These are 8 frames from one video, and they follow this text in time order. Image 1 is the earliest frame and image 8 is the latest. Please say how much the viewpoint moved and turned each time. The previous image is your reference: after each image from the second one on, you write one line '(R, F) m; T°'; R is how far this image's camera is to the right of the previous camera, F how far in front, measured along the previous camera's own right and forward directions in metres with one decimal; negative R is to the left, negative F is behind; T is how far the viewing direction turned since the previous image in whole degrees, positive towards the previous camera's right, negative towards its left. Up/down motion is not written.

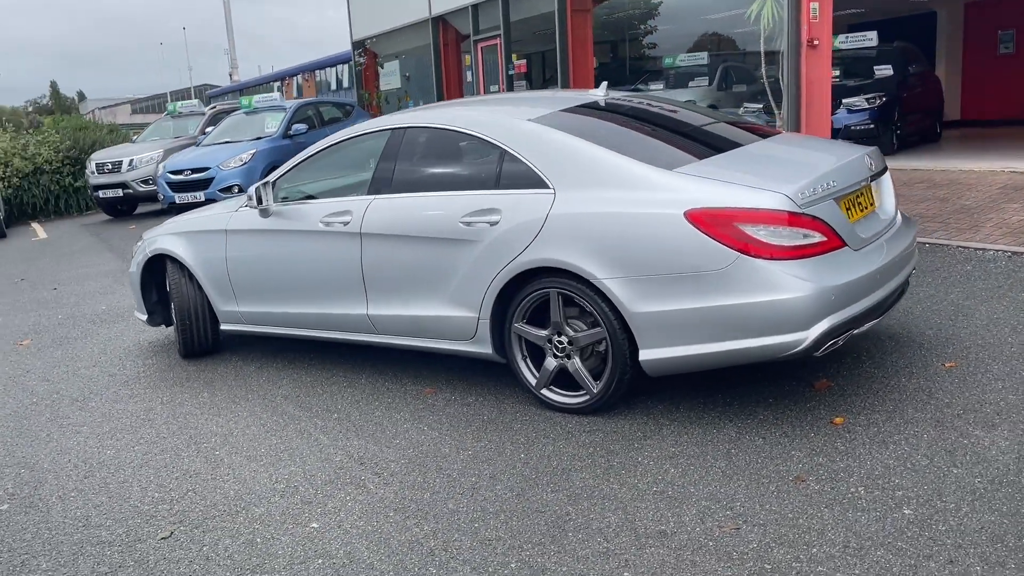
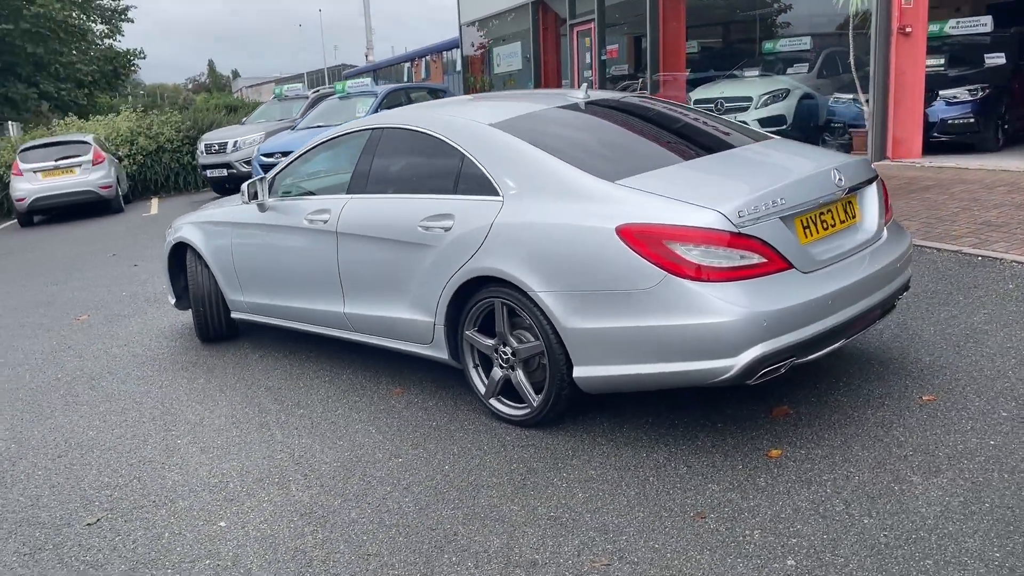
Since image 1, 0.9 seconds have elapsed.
(+0.9, +0.1) m; -8°
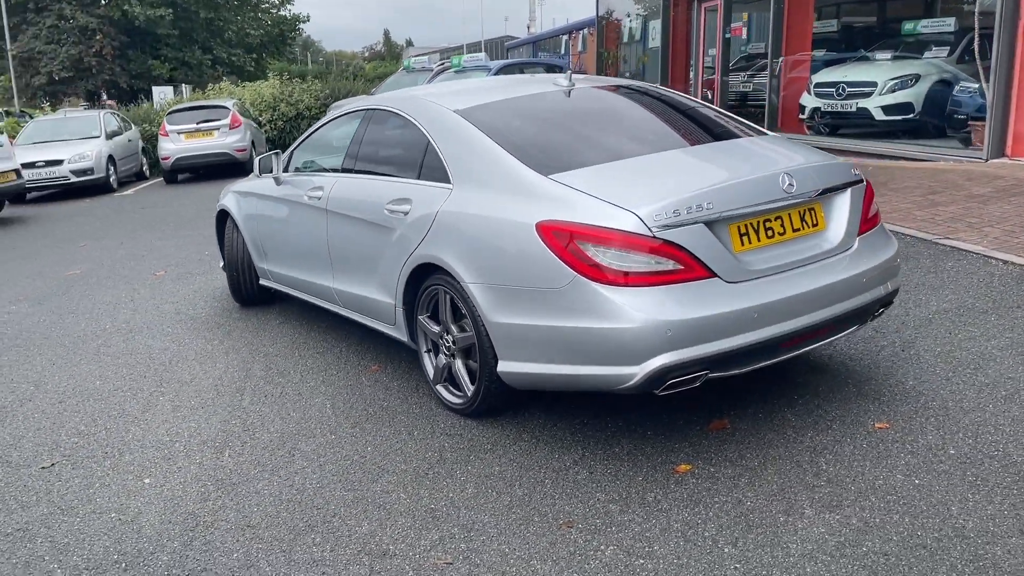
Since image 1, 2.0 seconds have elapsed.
(+1.0, +0.1) m; -10°
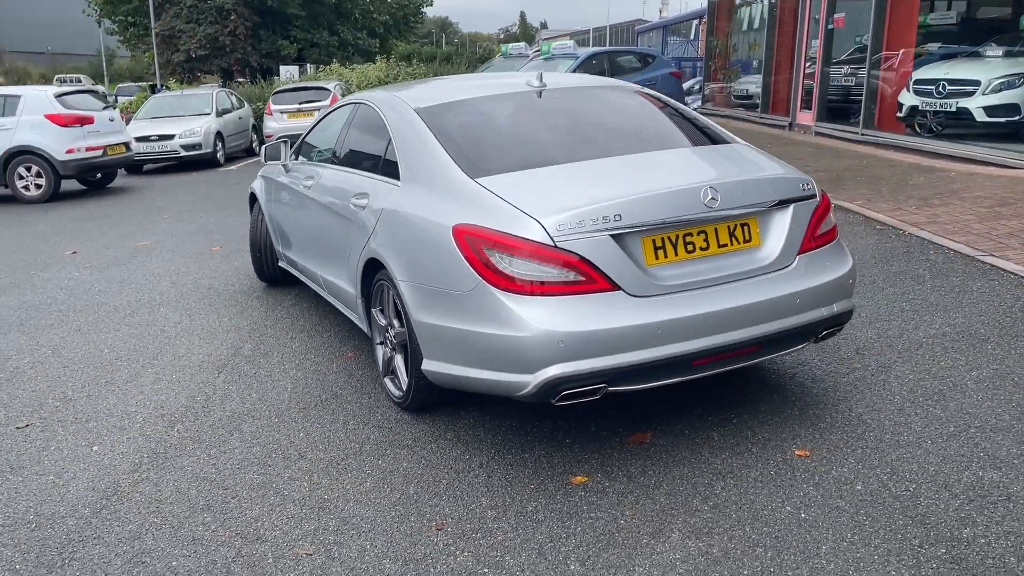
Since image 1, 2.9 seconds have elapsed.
(+0.9, 0.0) m; -8°
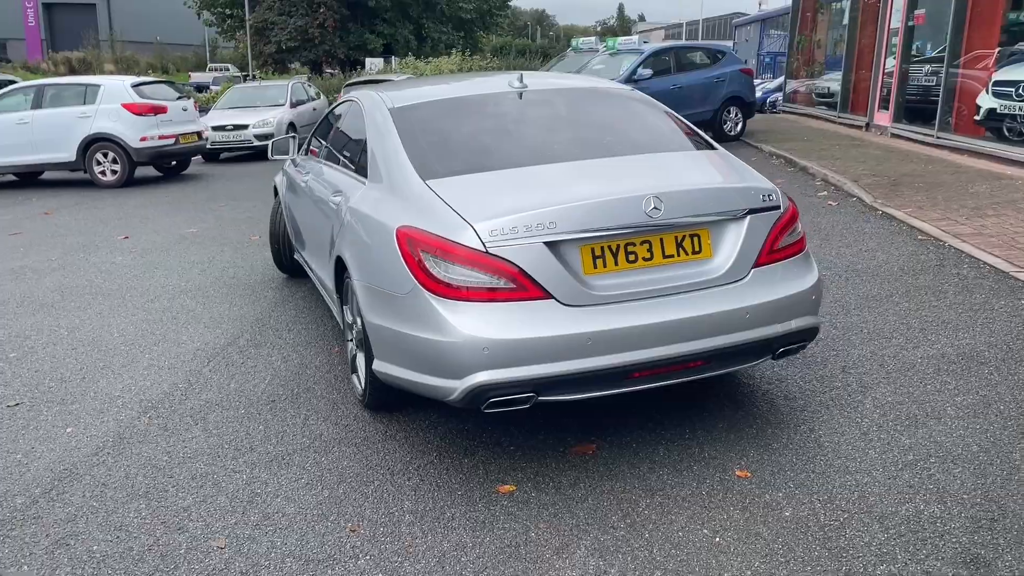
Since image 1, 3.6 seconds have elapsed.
(+0.6, +0.1) m; -6°
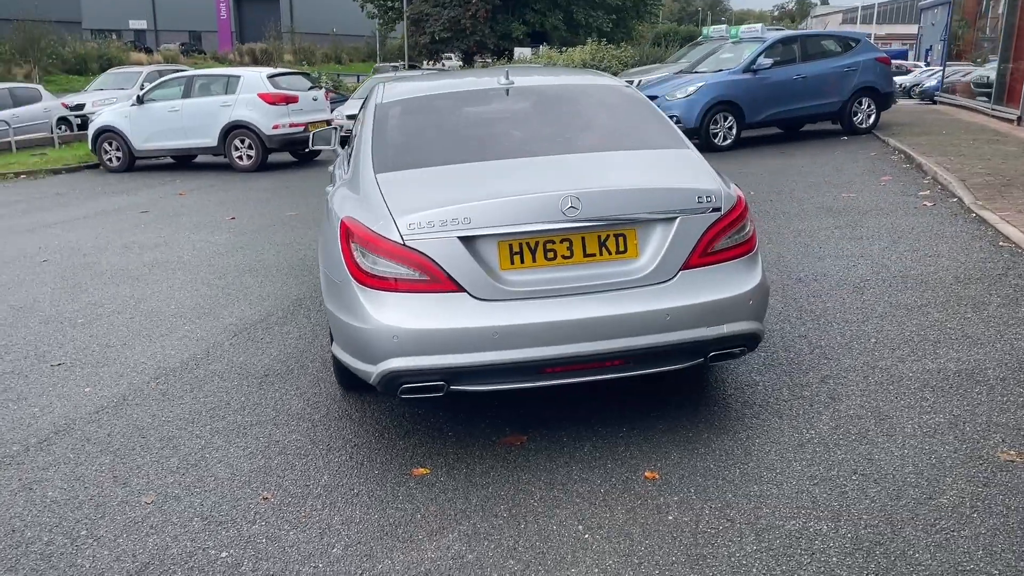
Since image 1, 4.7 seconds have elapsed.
(+1.0, 0.0) m; -10°
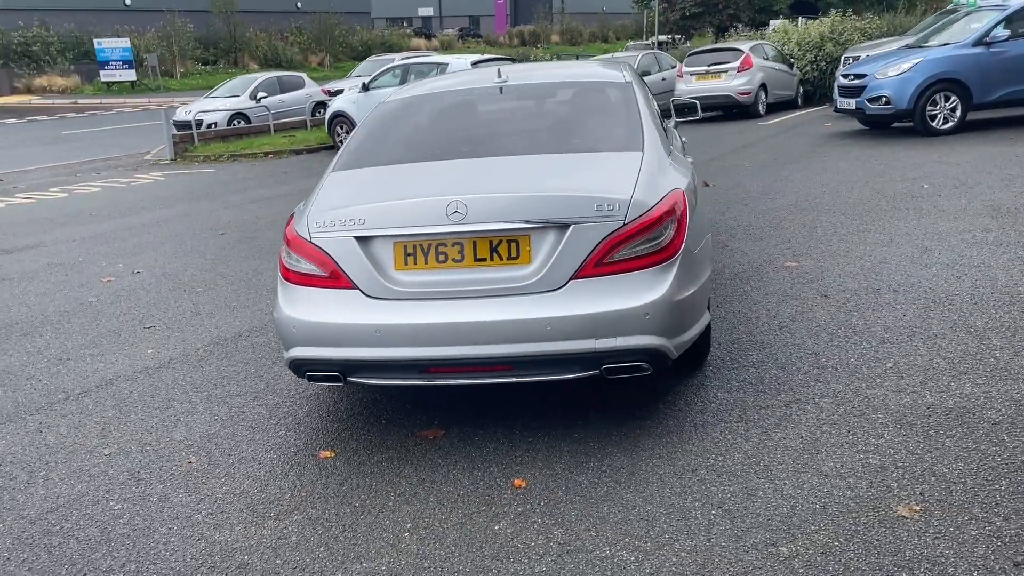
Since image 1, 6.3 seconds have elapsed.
(+1.5, +0.2) m; -17°
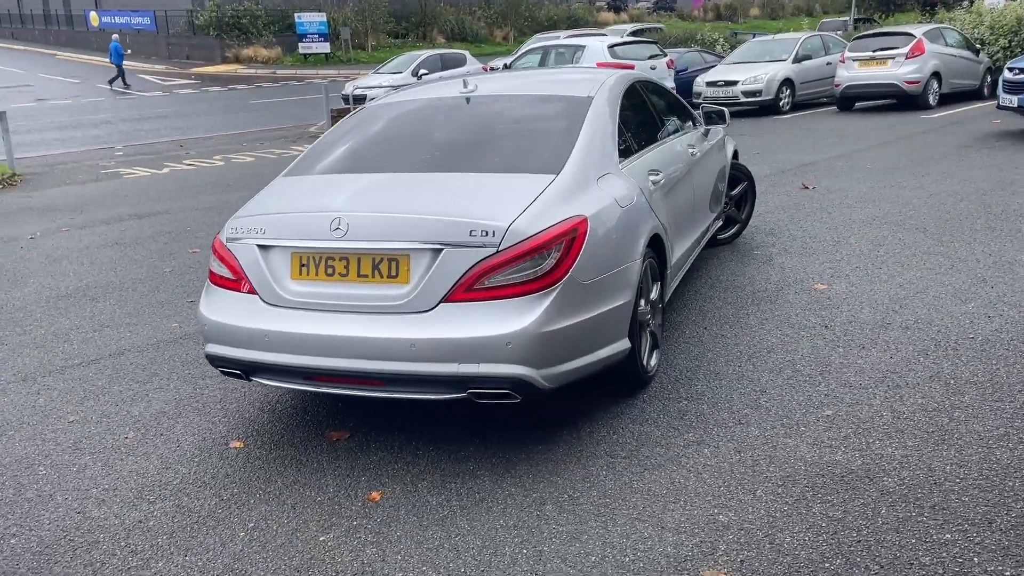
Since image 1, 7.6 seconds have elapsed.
(+1.3, +0.1) m; -12°
